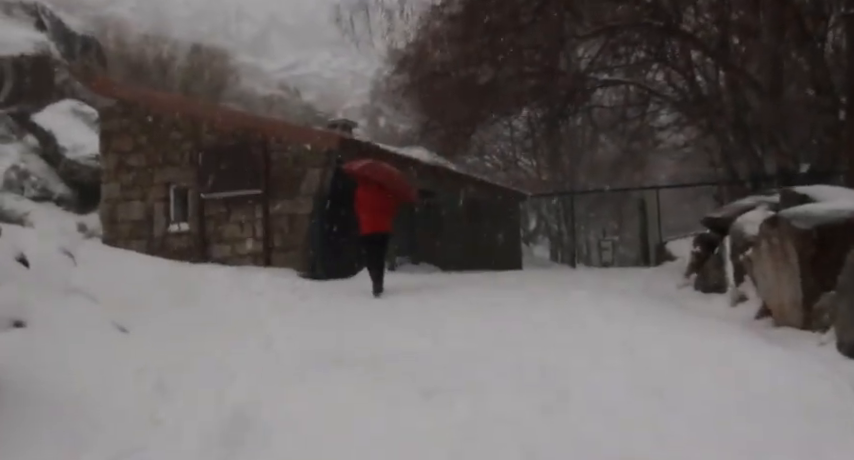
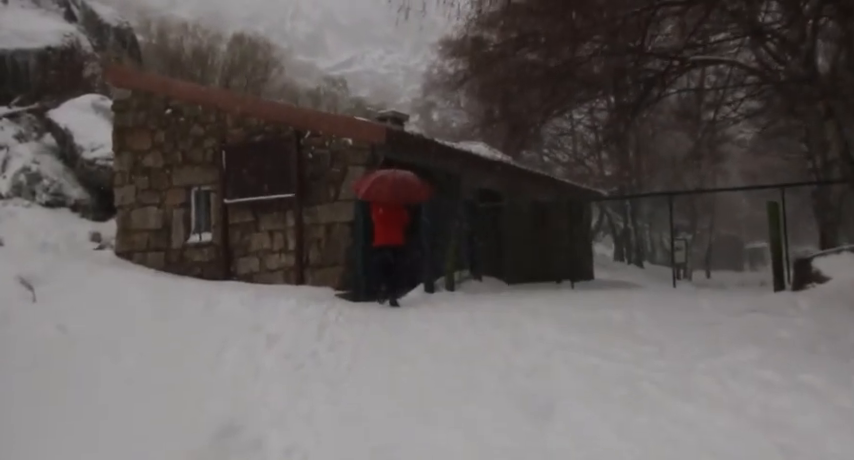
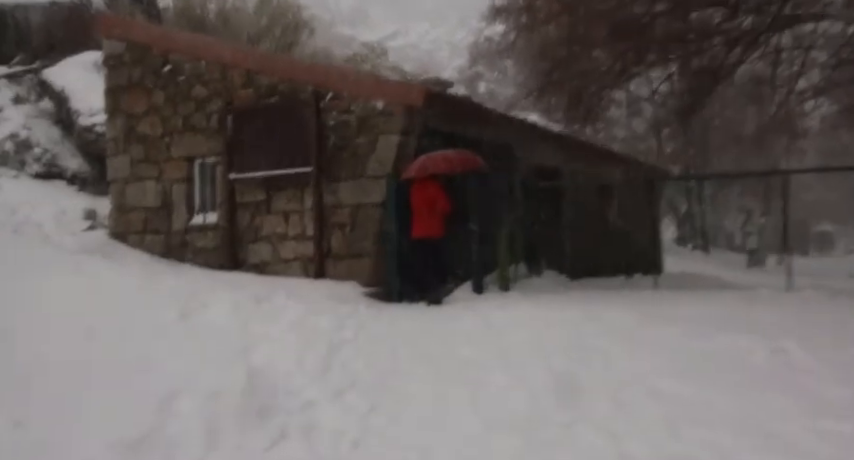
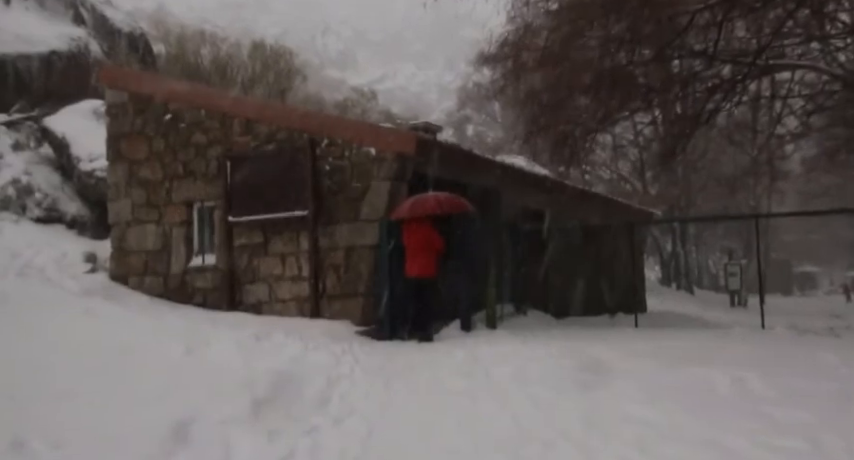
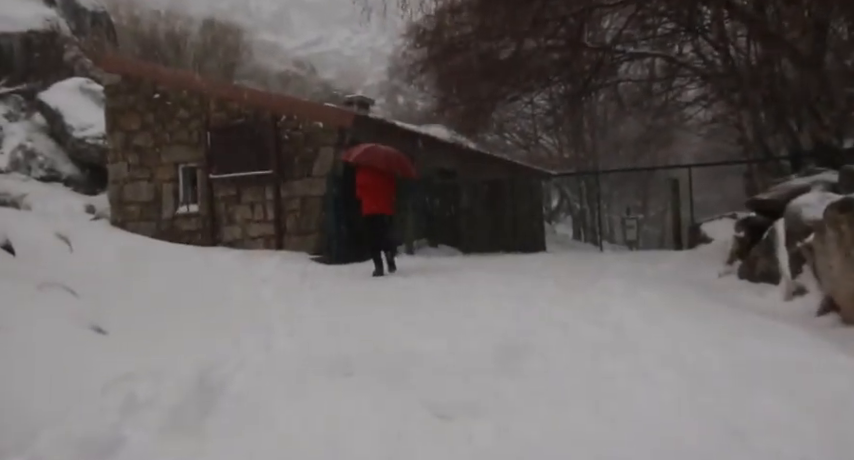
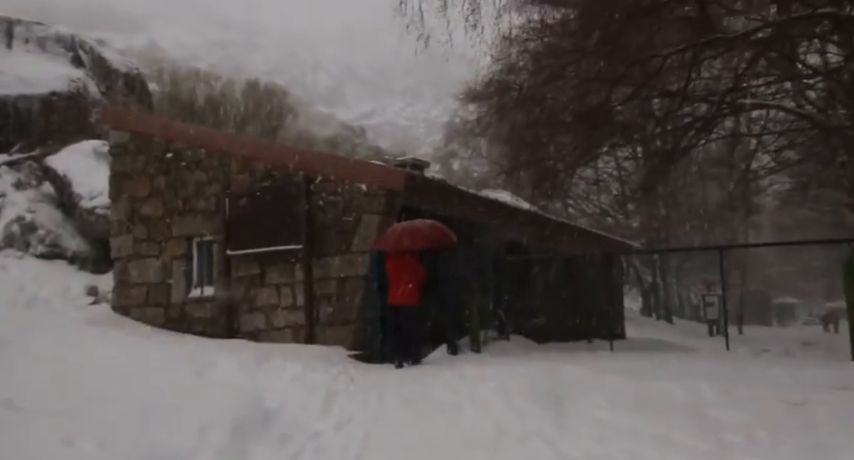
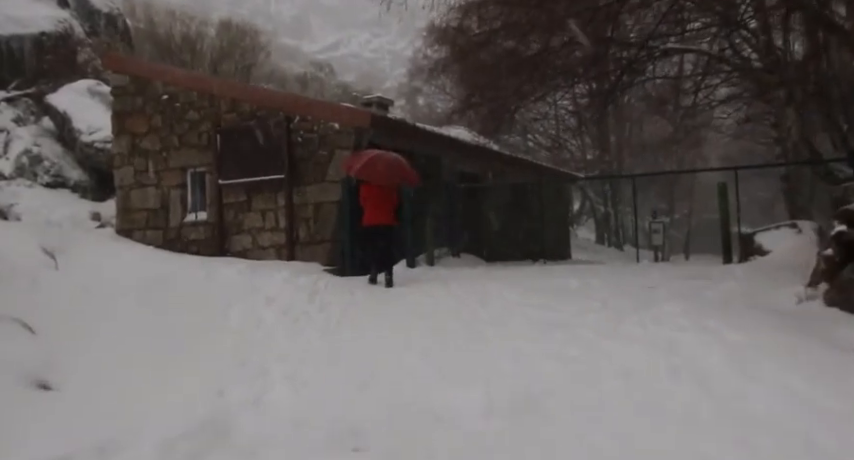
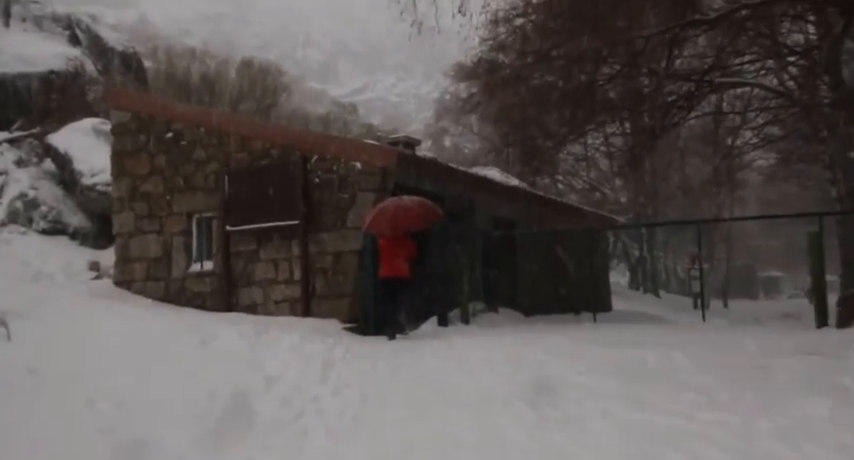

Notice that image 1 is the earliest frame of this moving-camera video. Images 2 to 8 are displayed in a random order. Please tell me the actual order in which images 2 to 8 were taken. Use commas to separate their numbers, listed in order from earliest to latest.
5, 7, 2, 8, 6, 4, 3
